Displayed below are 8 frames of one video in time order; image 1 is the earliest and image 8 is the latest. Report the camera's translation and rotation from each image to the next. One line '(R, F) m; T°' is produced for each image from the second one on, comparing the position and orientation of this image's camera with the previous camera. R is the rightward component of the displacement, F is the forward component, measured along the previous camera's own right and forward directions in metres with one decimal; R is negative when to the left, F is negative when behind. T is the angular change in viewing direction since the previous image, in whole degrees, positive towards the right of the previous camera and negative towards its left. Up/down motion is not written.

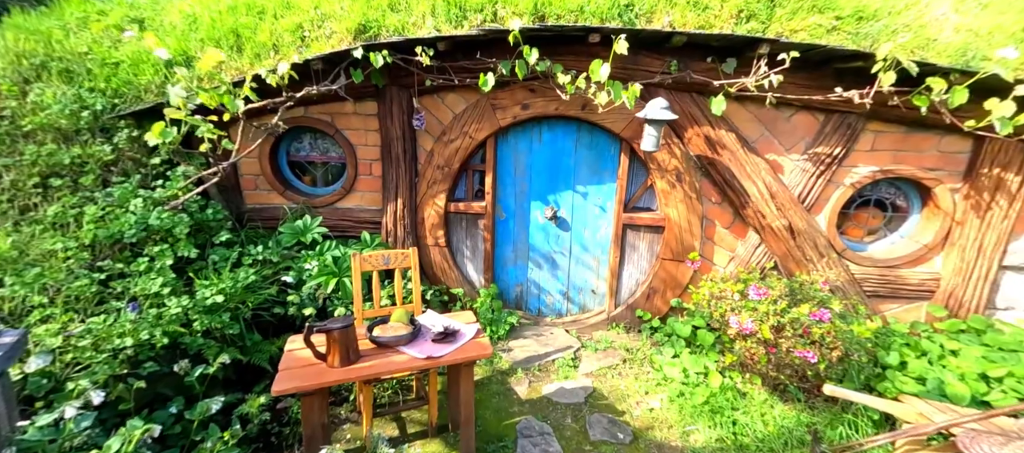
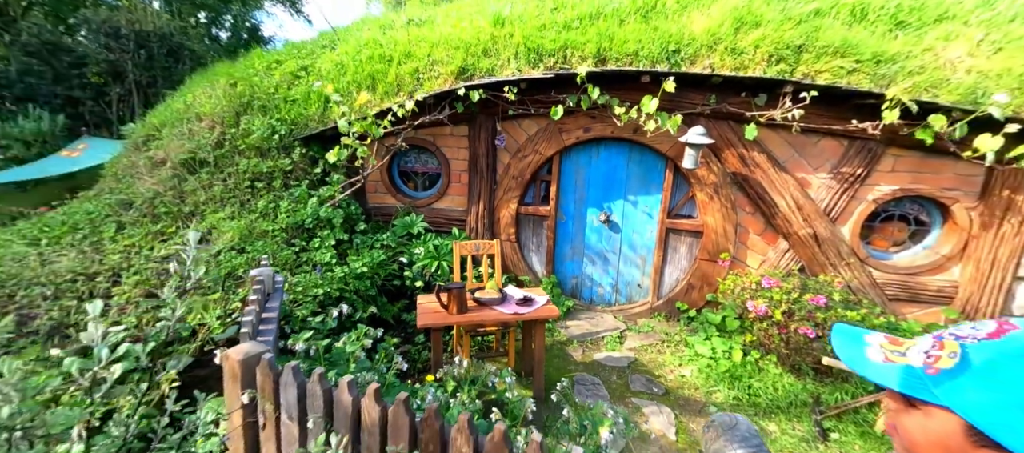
(-0.1, -0.8) m; -7°
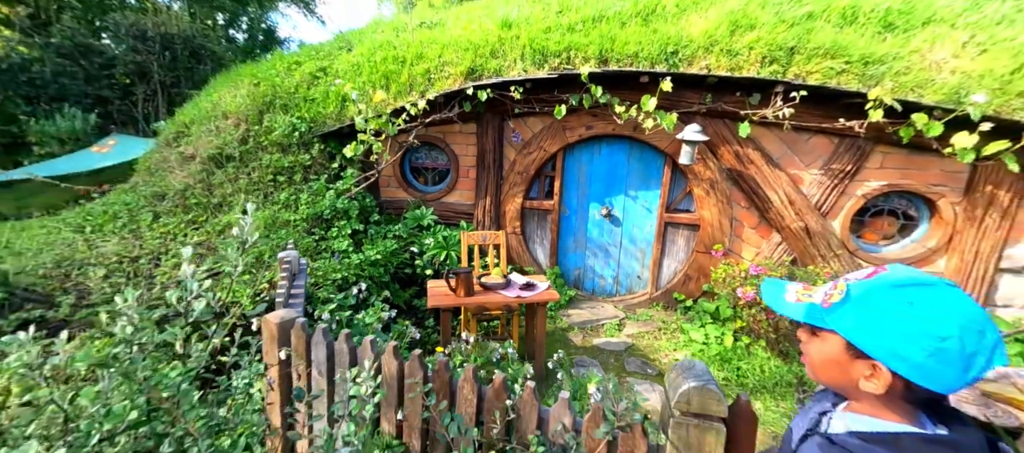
(0.0, -0.2) m; -1°
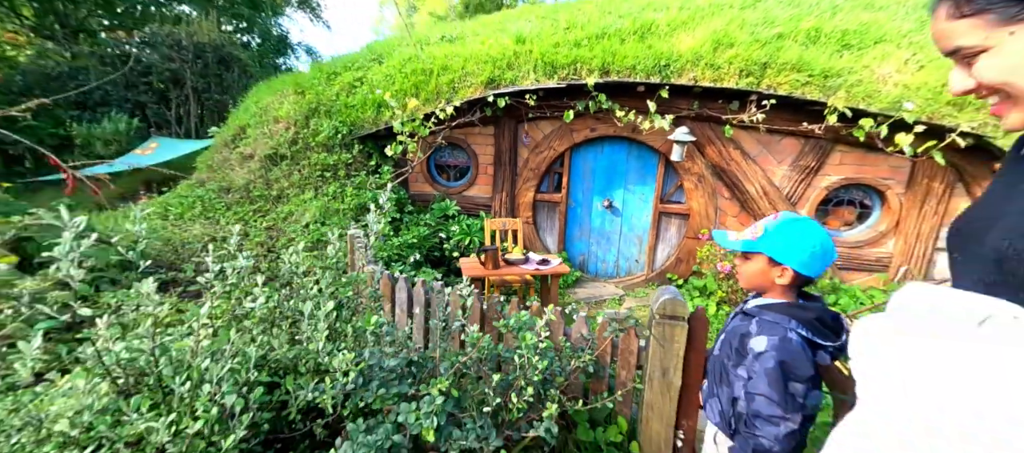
(-0.2, -0.6) m; 0°
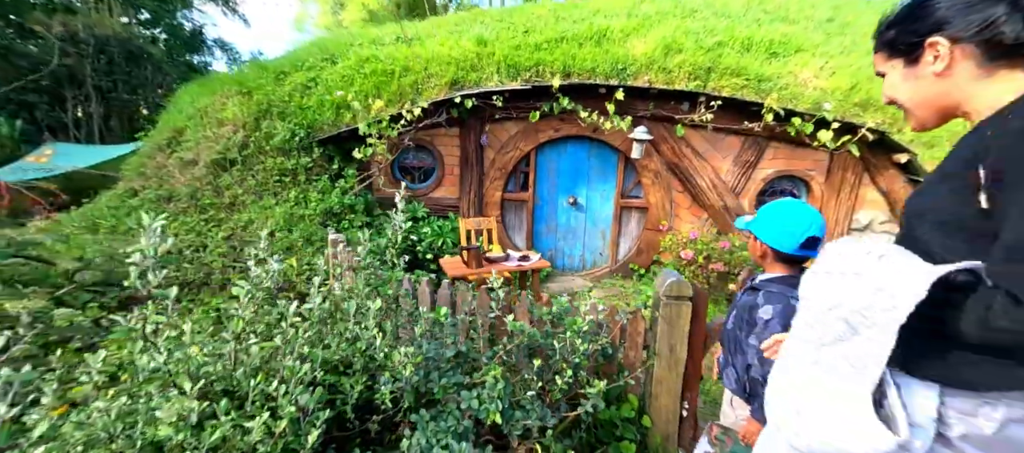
(-0.4, 0.0) m; +8°
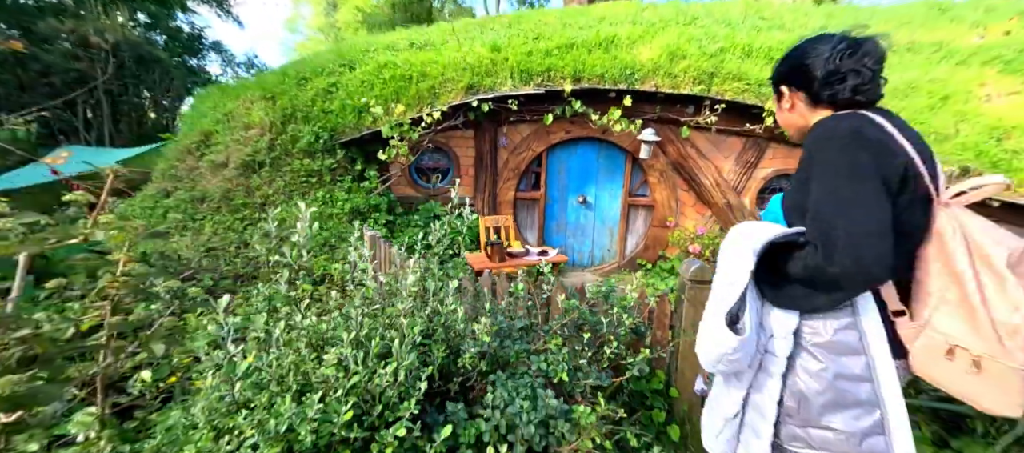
(-0.3, -0.2) m; +1°
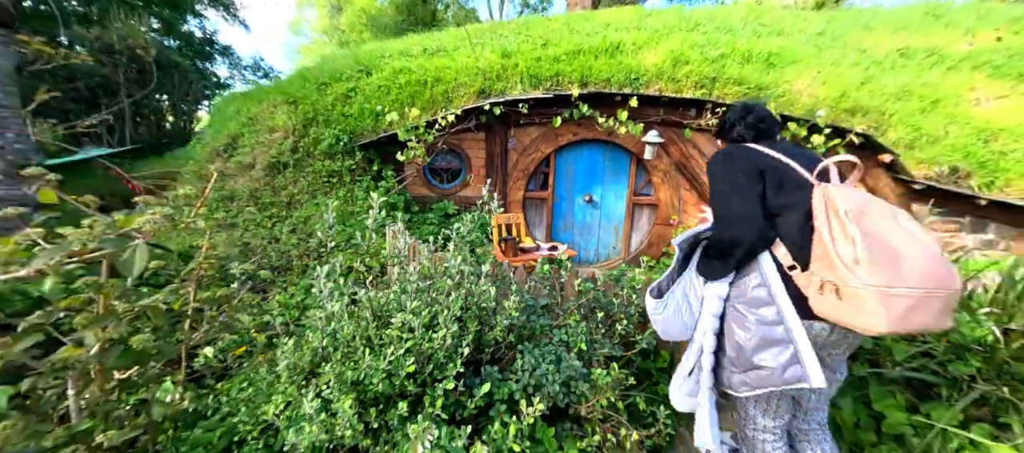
(-0.1, -0.2) m; 0°
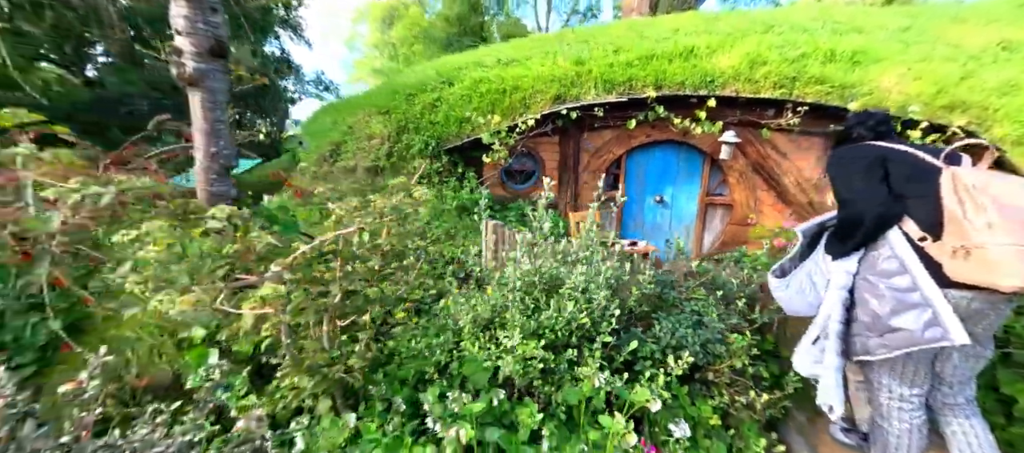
(-0.5, -0.3) m; -6°
